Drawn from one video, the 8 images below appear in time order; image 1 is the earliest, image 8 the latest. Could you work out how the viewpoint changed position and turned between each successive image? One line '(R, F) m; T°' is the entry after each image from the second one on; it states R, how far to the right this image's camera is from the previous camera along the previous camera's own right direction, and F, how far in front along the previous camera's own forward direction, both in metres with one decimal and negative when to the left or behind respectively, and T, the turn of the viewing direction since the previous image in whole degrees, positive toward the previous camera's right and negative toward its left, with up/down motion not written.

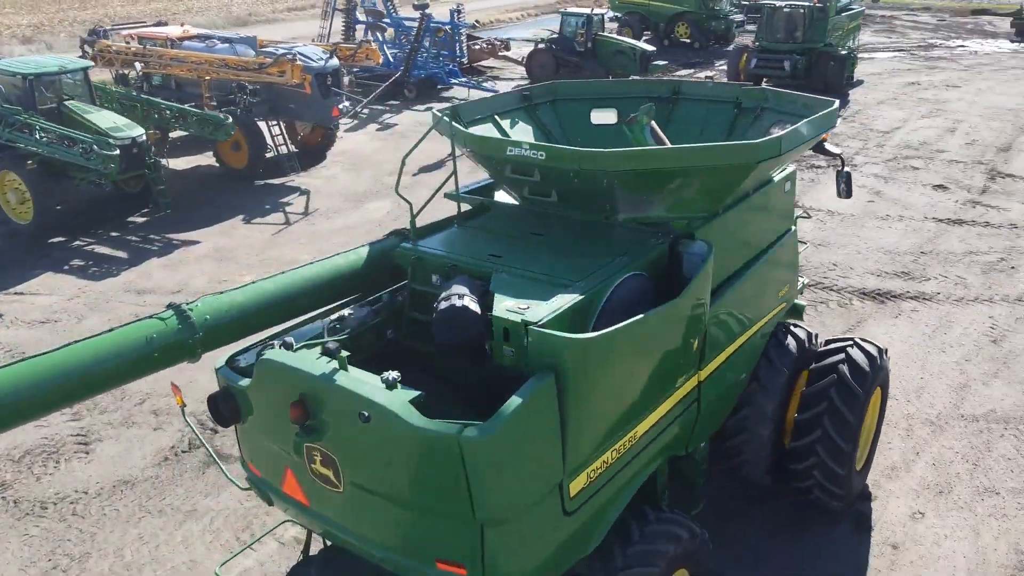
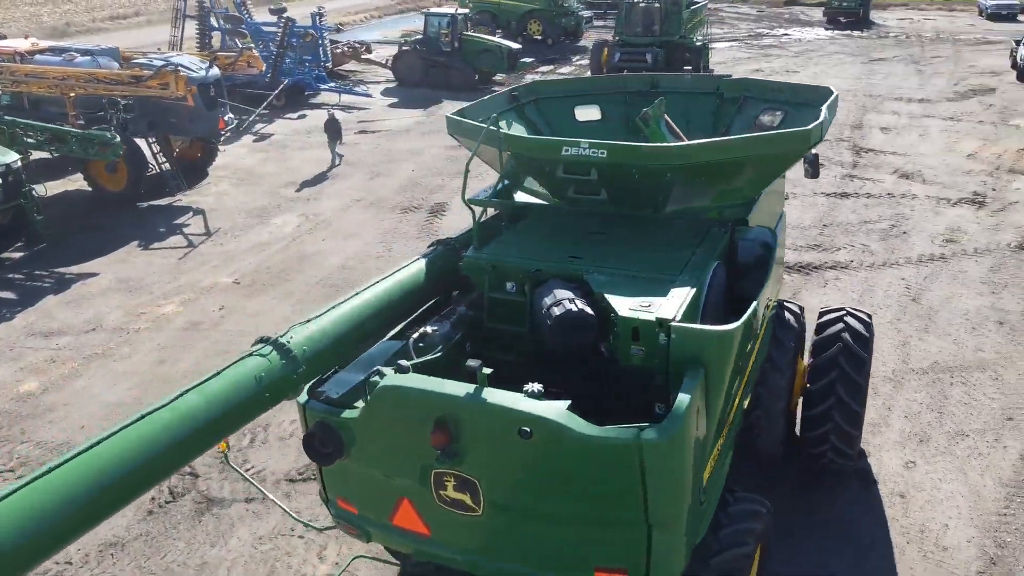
(-1.3, +0.2) m; +11°
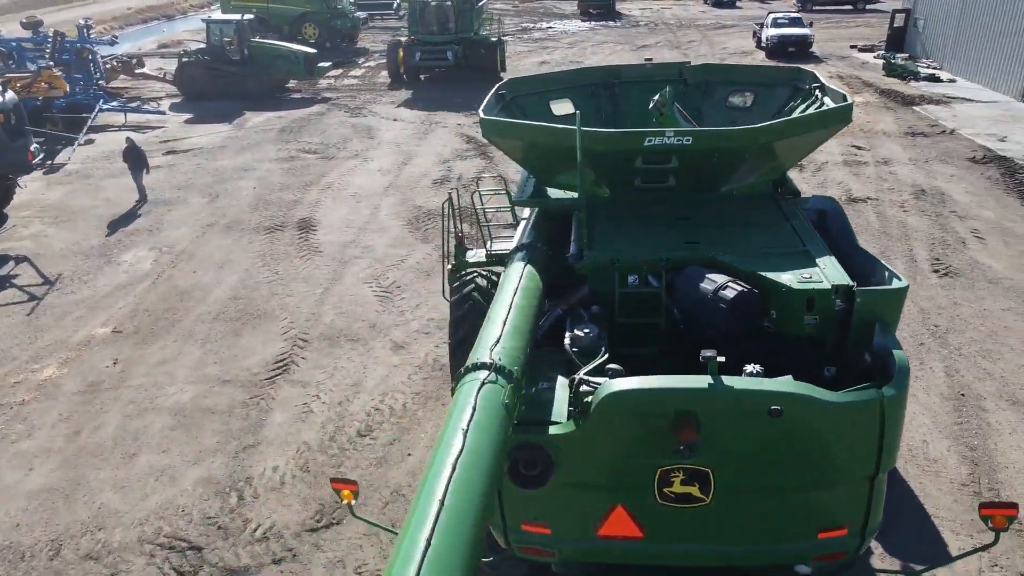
(-1.9, +0.4) m; +17°
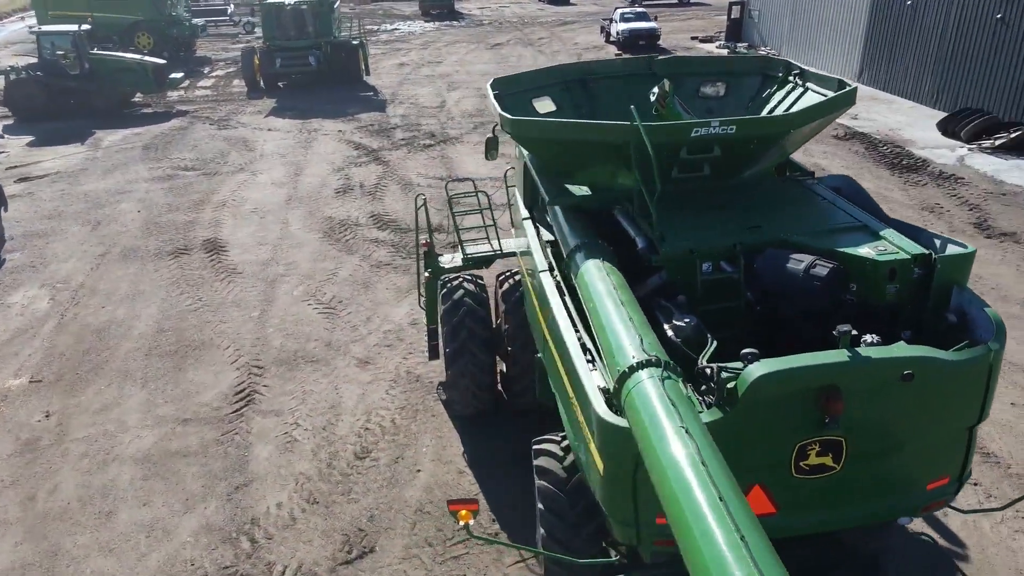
(-1.3, +0.2) m; +11°
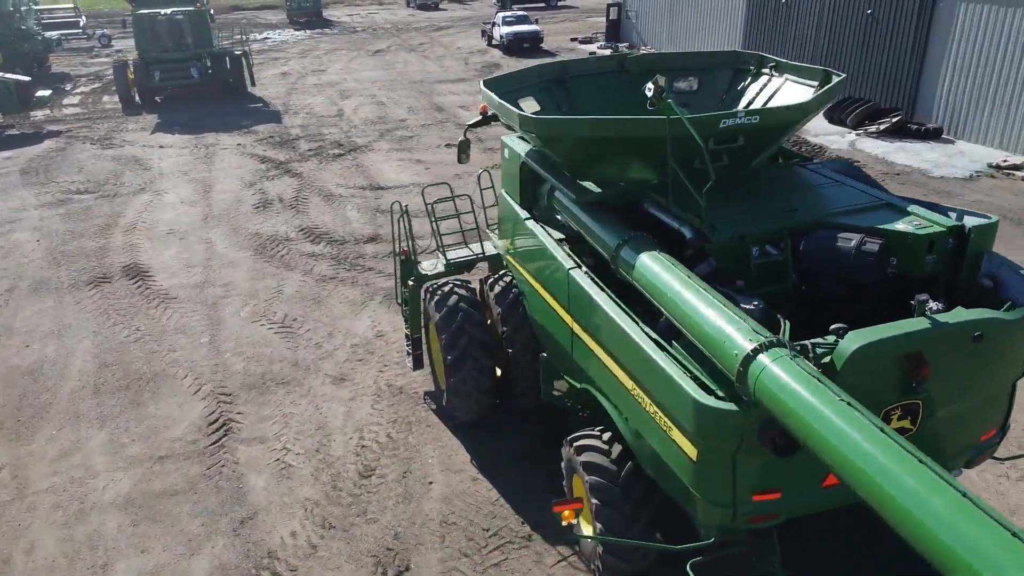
(-1.1, +0.1) m; +9°
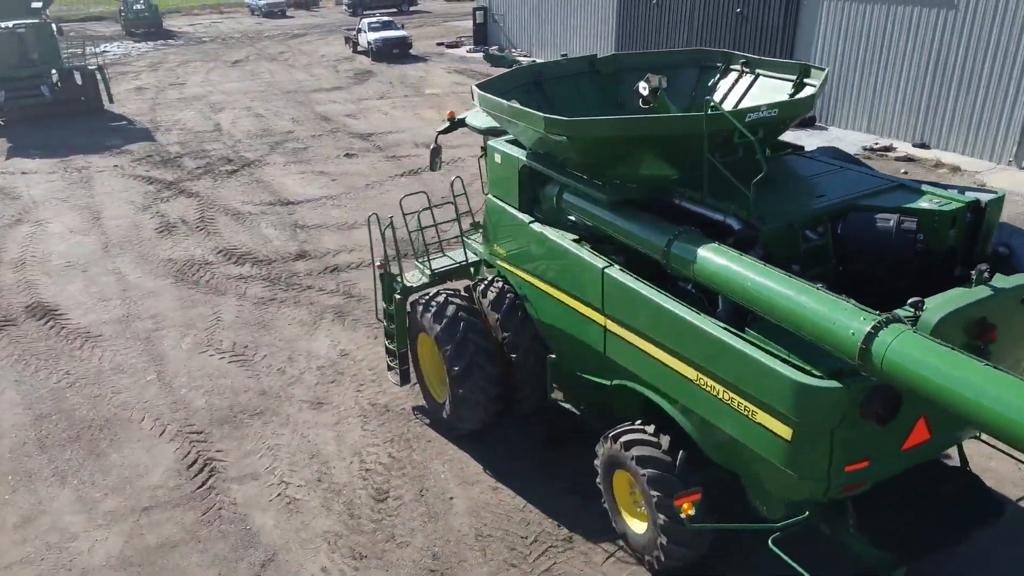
(-1.2, +0.2) m; +11°
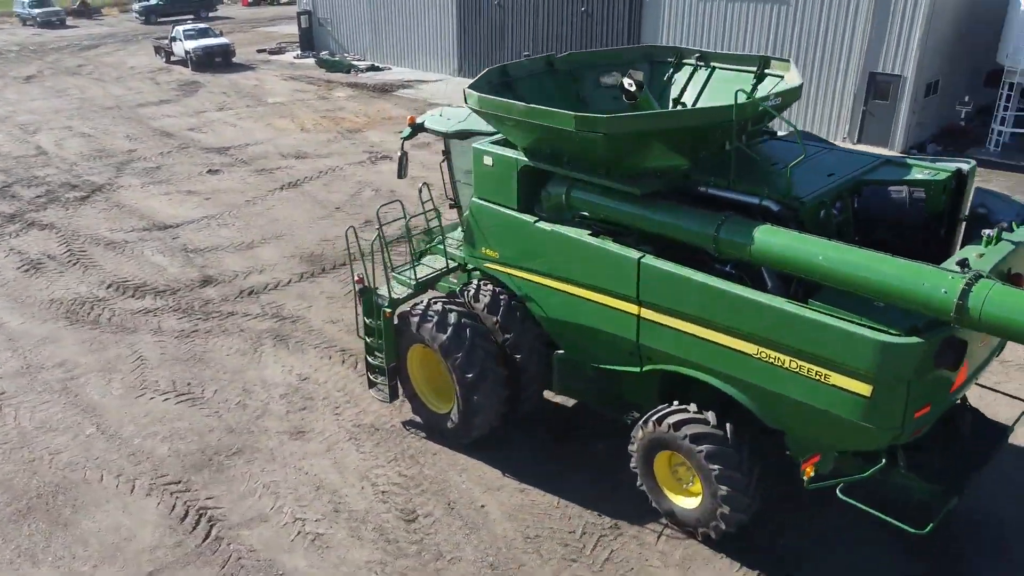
(-1.6, +0.2) m; +14°
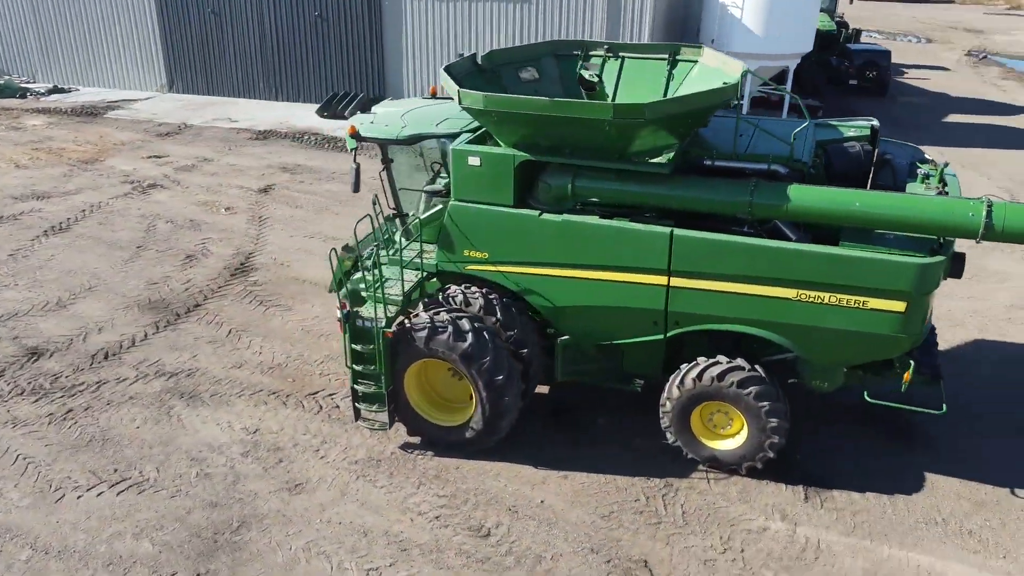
(-2.7, +0.6) m; +24°
